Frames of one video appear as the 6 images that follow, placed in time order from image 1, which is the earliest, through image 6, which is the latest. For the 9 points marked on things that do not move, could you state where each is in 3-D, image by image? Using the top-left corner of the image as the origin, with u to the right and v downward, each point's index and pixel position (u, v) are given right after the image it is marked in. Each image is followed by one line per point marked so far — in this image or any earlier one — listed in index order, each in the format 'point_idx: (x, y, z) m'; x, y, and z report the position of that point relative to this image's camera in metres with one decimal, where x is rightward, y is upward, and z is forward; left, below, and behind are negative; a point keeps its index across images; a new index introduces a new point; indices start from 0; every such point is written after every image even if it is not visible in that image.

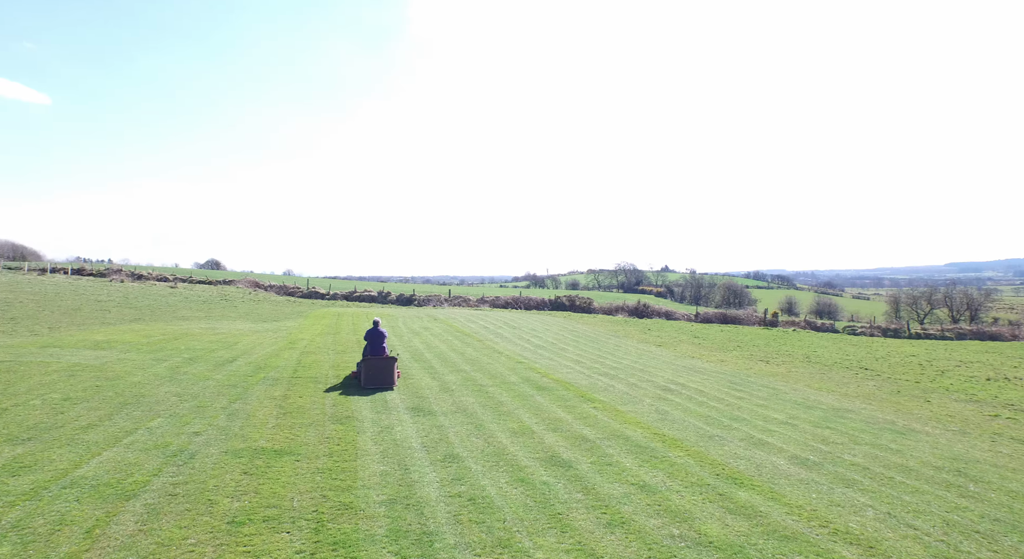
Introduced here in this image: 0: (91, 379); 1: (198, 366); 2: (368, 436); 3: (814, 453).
0: (-9.5, -2.2, +15.4) m
1: (-8.3, -2.3, +18.2) m
2: (-2.5, -2.7, +11.7) m
3: (+5.4, -3.1, +12.2) m
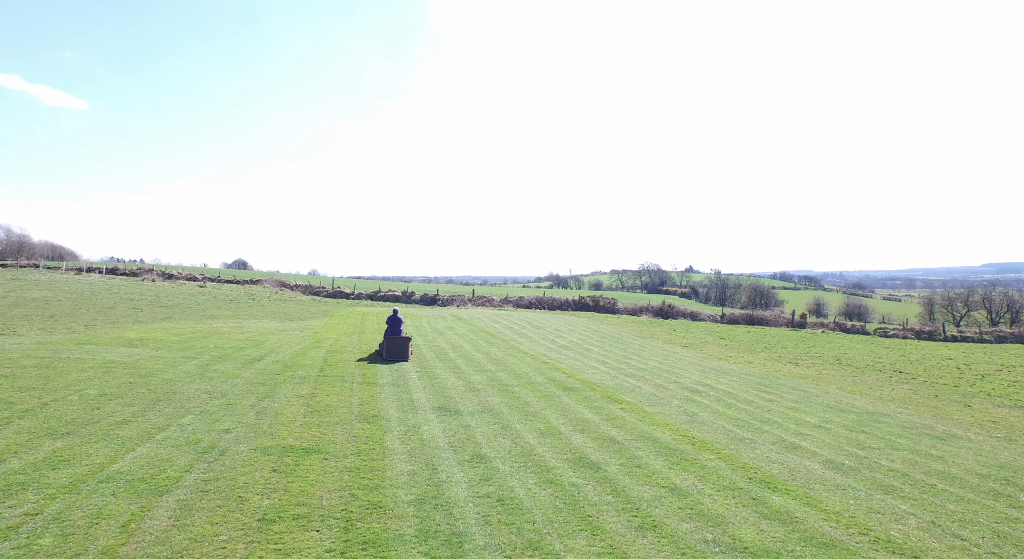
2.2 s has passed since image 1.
0: (-8.9, -2.2, +15.6) m
1: (-7.6, -2.3, +18.4) m
2: (-2.0, -2.7, +11.7) m
3: (+5.9, -3.1, +12.0) m
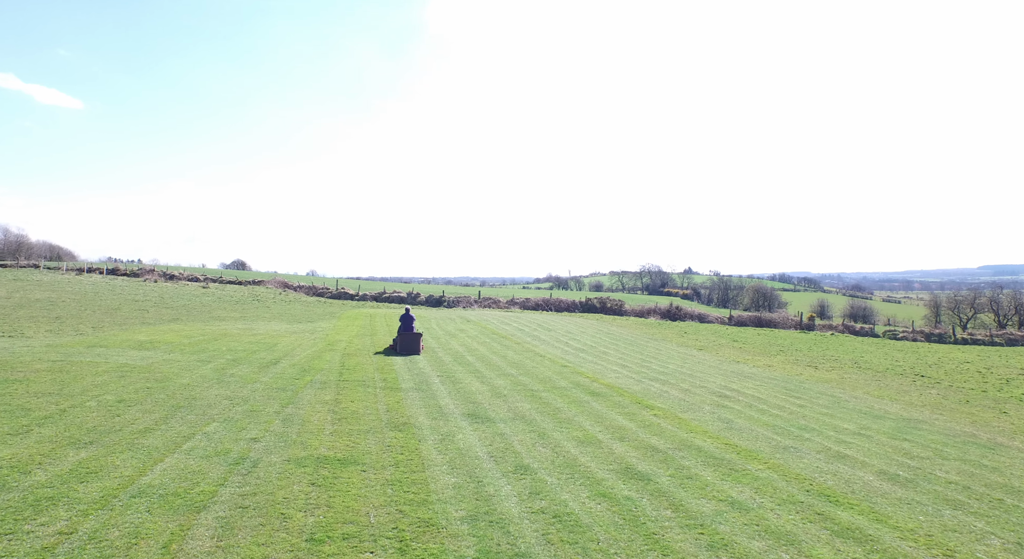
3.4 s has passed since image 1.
0: (-8.2, -2.2, +15.1) m
1: (-7.0, -2.3, +17.9) m
2: (-1.3, -2.7, +11.2) m
3: (+6.5, -3.1, +11.5) m
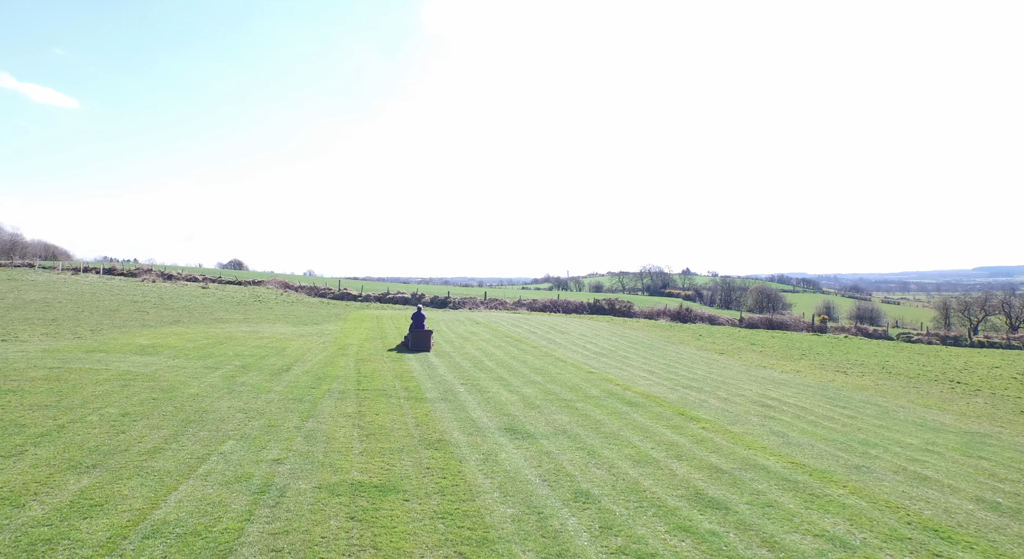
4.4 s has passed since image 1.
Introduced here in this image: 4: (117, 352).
0: (-7.5, -2.3, +13.9) m
1: (-6.3, -2.3, +16.7) m
2: (-0.6, -2.7, +10.1) m
3: (+7.3, -3.2, +10.4) m
4: (-11.0, -2.0, +19.0) m
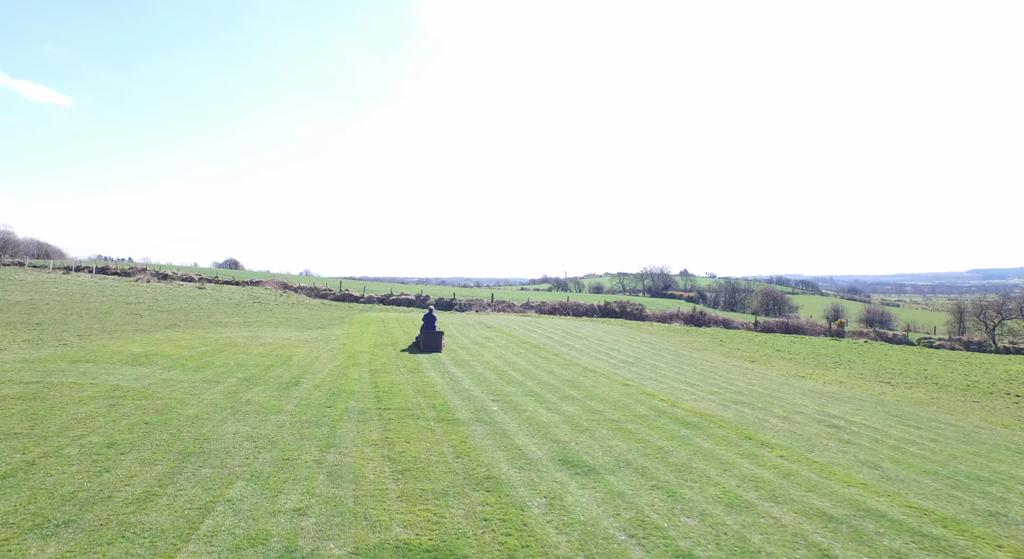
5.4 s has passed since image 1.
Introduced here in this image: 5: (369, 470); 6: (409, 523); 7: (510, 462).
0: (-6.6, -2.3, +12.0) m
1: (-5.4, -2.4, +14.7) m
2: (+0.3, -2.8, +8.2) m
3: (+8.2, -3.3, +8.5) m
4: (-10.1, -2.1, +17.1) m
5: (-2.0, -2.7, +9.6) m
6: (-1.2, -2.7, +7.7) m
7: (0.0, -2.8, +10.5) m
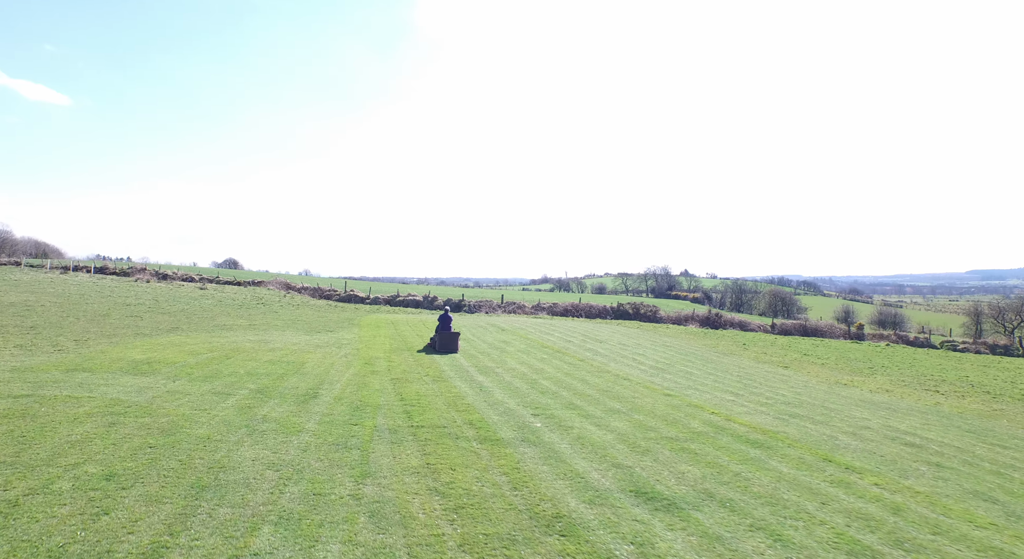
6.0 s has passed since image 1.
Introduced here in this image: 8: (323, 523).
0: (-5.7, -2.3, +10.5) m
1: (-4.5, -2.4, +13.2) m
2: (+1.2, -2.9, +6.7) m
3: (+9.1, -3.4, +7.0) m
4: (-9.3, -2.1, +15.6) m
5: (-1.1, -2.7, +8.1) m
6: (-0.3, -2.8, +6.2) m
7: (+0.8, -2.8, +9.0) m
8: (-2.1, -2.6, +7.6) m
